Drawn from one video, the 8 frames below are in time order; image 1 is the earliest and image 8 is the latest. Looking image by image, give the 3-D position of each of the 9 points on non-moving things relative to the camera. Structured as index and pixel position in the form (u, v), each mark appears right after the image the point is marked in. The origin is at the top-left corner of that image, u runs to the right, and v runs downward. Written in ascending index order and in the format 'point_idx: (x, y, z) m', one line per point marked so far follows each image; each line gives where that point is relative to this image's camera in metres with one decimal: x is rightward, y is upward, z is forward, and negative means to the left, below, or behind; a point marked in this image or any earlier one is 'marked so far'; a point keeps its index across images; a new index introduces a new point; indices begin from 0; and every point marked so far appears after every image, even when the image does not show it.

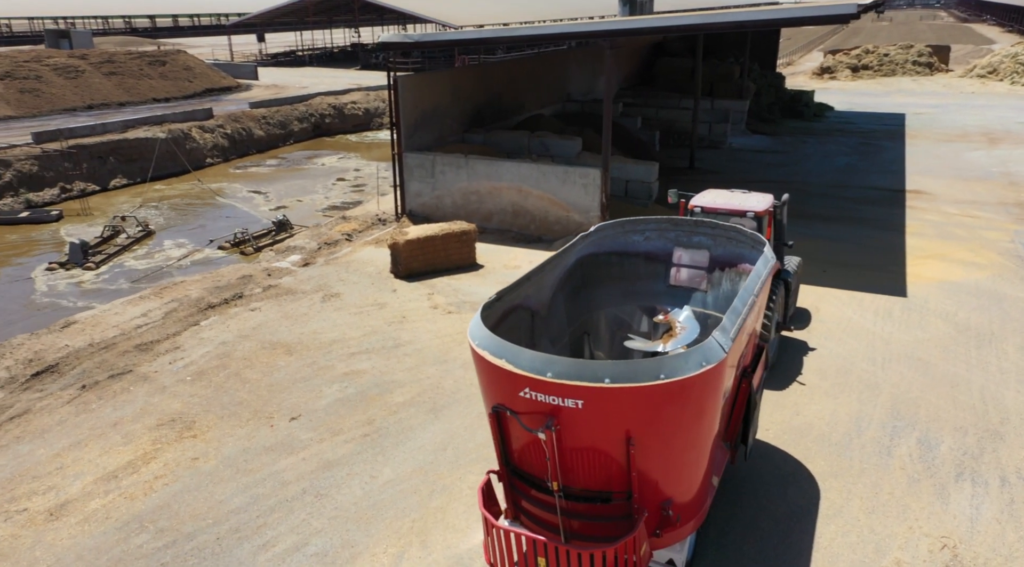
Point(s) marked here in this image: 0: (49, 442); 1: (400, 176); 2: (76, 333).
0: (-4.8, -1.6, +6.8) m
1: (-2.5, +2.8, +17.1) m
2: (-6.9, -0.8, +10.6) m
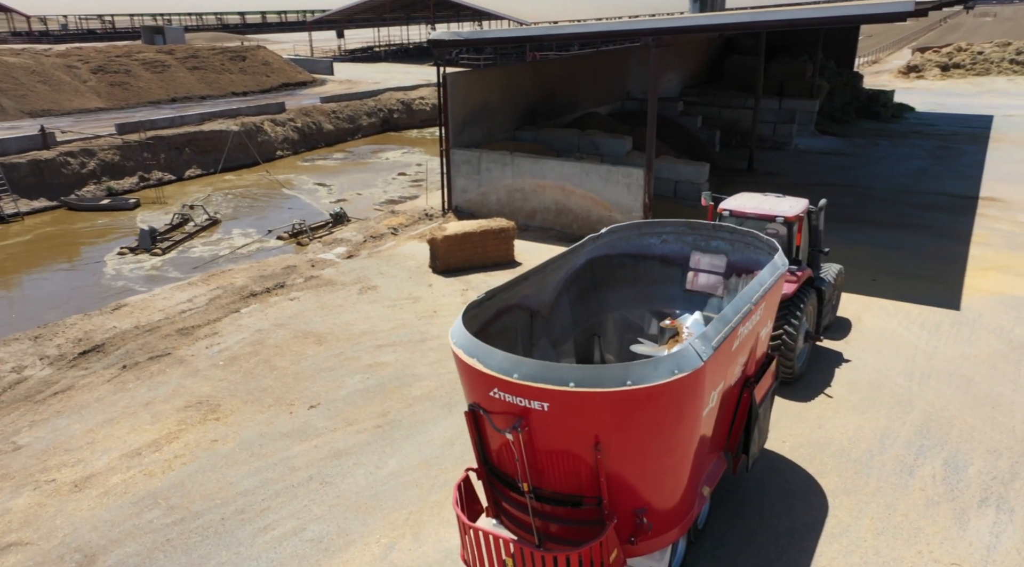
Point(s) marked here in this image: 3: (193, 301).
0: (-4.6, -1.5, +7.2) m
1: (-1.4, +2.9, +17.2) m
2: (-6.4, -0.5, +11.1) m
3: (-5.7, -0.3, +12.0) m
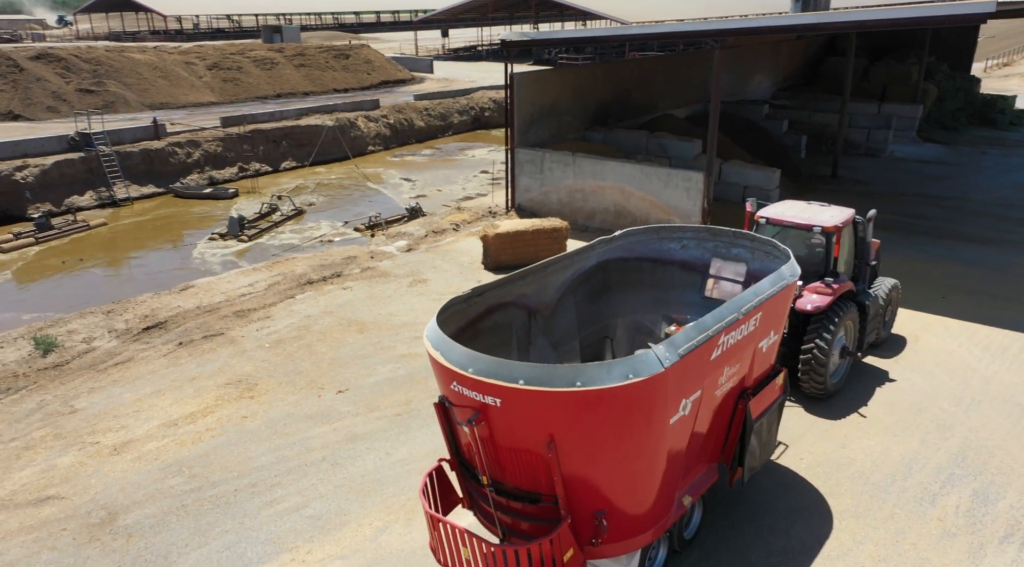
0: (-4.4, -1.2, +7.7) m
1: (+0.2, +2.9, +17.3) m
2: (-5.7, -0.2, +11.8) m
3: (-4.9, 0.0, +12.6) m
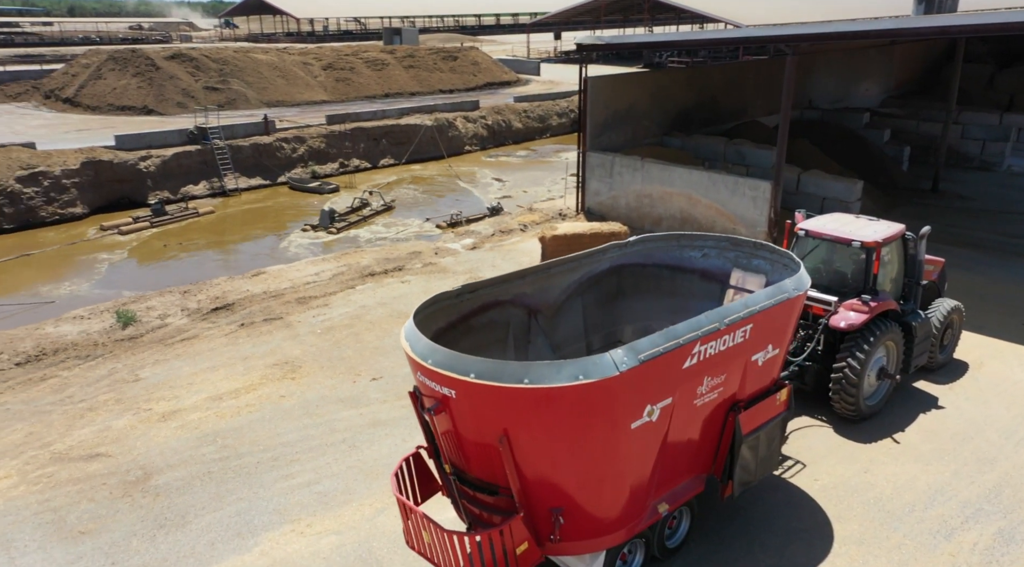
0: (-4.0, -1.0, +8.4) m
1: (+1.9, +2.9, +17.3) m
2: (-4.7, 0.0, +12.6) m
3: (-3.8, +0.2, +13.3) m
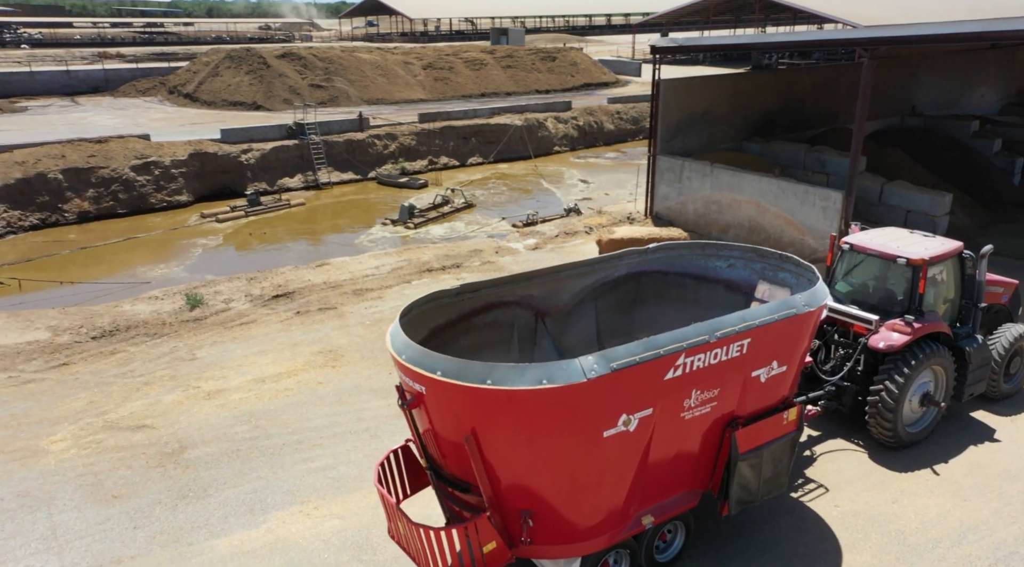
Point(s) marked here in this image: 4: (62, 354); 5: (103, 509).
0: (-3.5, -0.8, +8.8) m
1: (+3.6, +2.7, +17.0) m
2: (-3.7, +0.2, +13.1) m
3: (-2.7, +0.3, +13.7) m
4: (-6.0, -0.9, +8.8) m
5: (-3.1, -1.7, +5.1) m
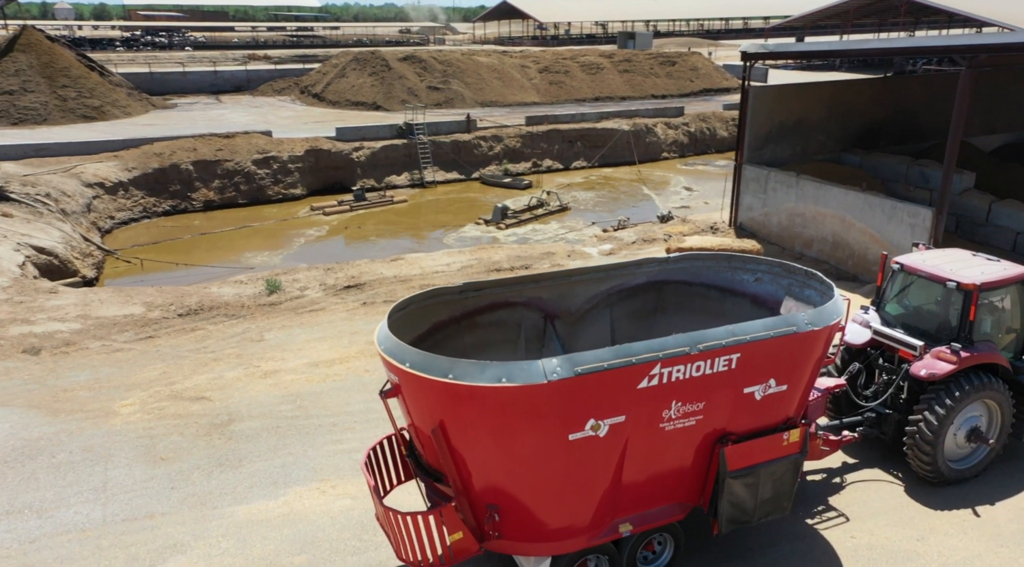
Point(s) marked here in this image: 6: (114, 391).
0: (-2.9, -0.7, +9.4) m
1: (+5.5, +2.4, +16.4) m
2: (-2.3, +0.3, +13.6) m
3: (-1.3, +0.4, +14.1) m
4: (-5.3, -0.6, +9.7) m
5: (-3.1, -1.6, +5.6) m
6: (-4.4, -1.2, +7.3) m
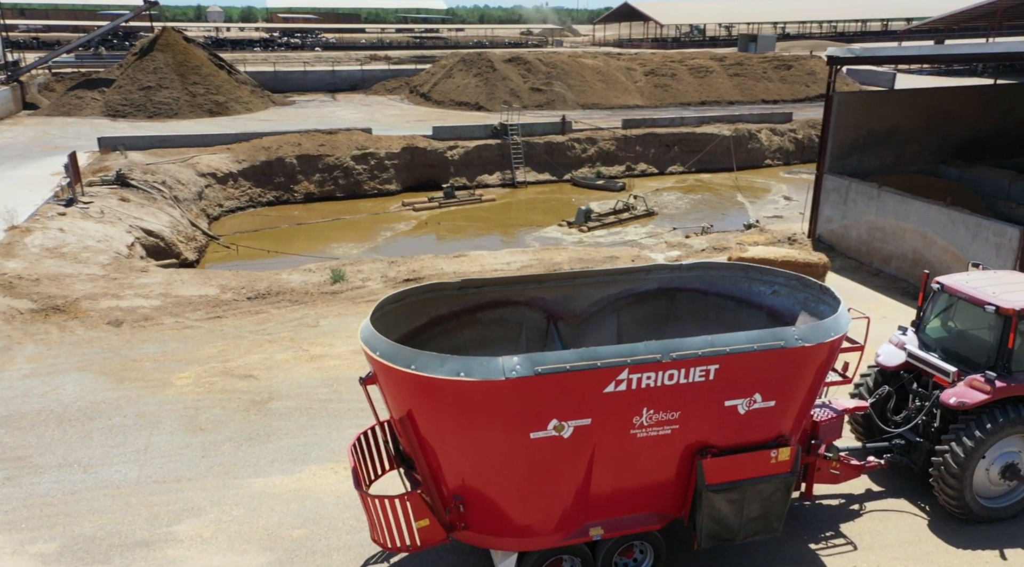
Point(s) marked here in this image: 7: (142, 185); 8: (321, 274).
0: (-2.3, -0.6, +9.8) m
1: (+7.1, +2.1, +15.7) m
2: (-1.1, +0.4, +14.0) m
3: (0.0, +0.4, +14.2) m
4: (-4.6, -0.4, +10.4) m
5: (-3.0, -1.4, +6.1) m
6: (-4.1, -1.0, +8.0) m
7: (-10.1, +2.7, +18.0) m
8: (-3.7, +0.2, +12.6) m
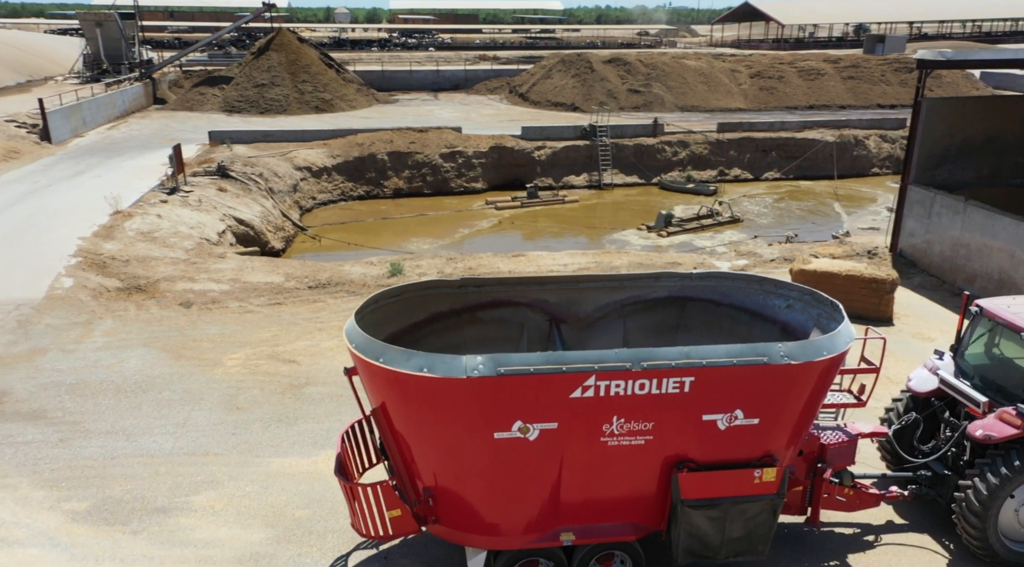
0: (-1.6, -0.5, +10.1) m
1: (+8.6, +1.7, +14.7) m
2: (+0.1, +0.4, +14.1) m
3: (+1.2, +0.4, +14.2) m
4: (-3.8, -0.2, +11.0) m
5: (-2.8, -1.3, +6.5) m
6: (-3.6, -0.8, +8.5) m
7: (-8.2, +3.1, +19.2) m
8: (-2.6, +0.3, +13.1) m
